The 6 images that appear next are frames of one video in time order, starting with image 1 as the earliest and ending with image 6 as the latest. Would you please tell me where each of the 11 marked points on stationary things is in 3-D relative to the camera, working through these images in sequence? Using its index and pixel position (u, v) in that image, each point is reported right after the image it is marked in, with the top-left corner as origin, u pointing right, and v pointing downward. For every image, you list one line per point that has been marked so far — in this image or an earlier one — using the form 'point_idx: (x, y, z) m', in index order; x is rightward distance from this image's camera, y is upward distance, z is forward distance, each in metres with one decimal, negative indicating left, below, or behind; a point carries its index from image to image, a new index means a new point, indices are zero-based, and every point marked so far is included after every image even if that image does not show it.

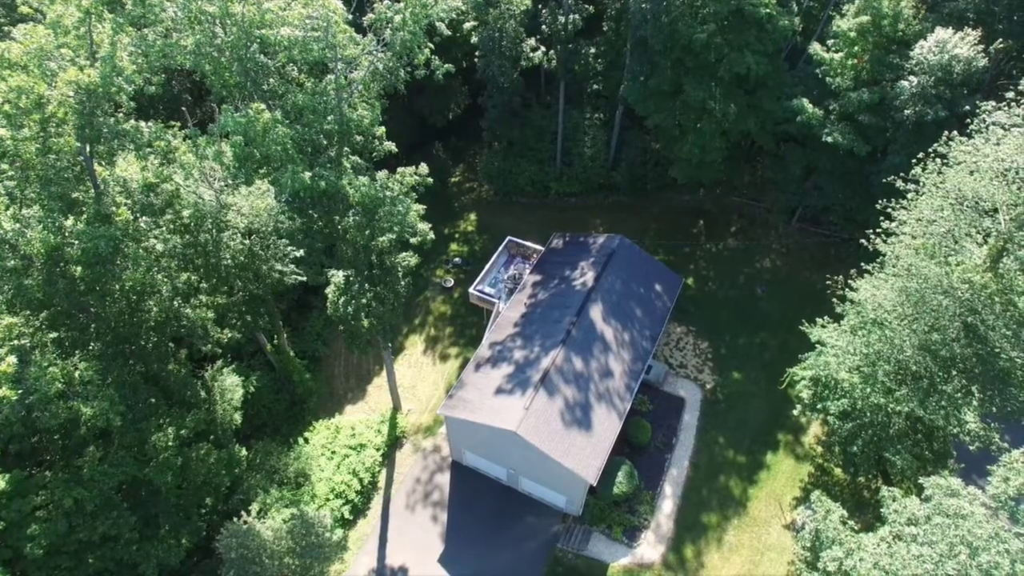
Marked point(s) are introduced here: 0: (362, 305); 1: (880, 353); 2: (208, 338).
0: (-3.6, -0.3, +19.8) m
1: (+8.5, -1.5, +18.7) m
2: (-7.4, -1.1, +19.5) m
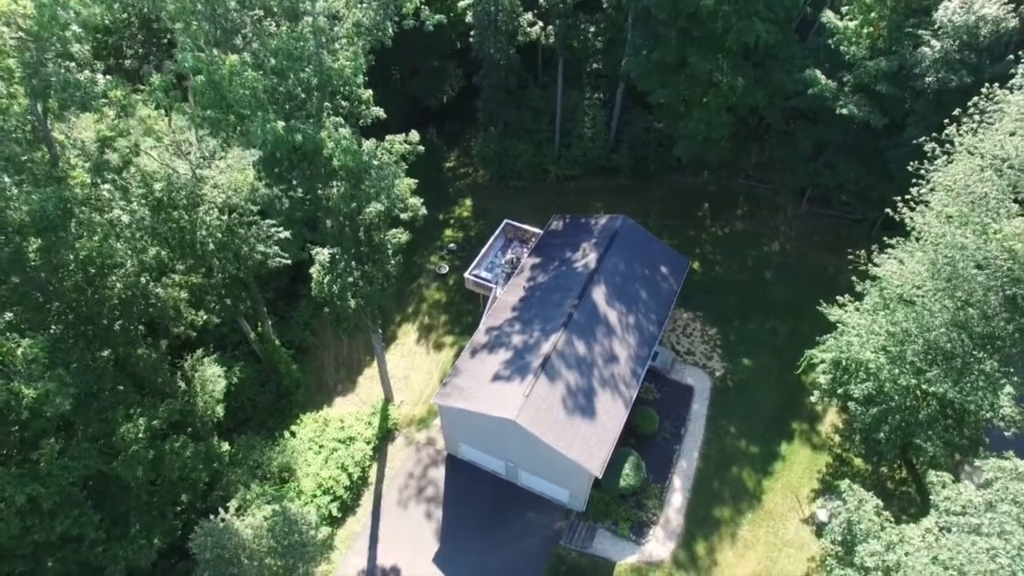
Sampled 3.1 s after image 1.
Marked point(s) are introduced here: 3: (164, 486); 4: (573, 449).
0: (-3.7, +0.2, +18.3) m
1: (+8.4, -0.9, +17.3) m
2: (-7.4, -0.7, +18.1) m
3: (-7.9, -4.6, +18.6) m
4: (+1.5, -3.8, +19.1) m
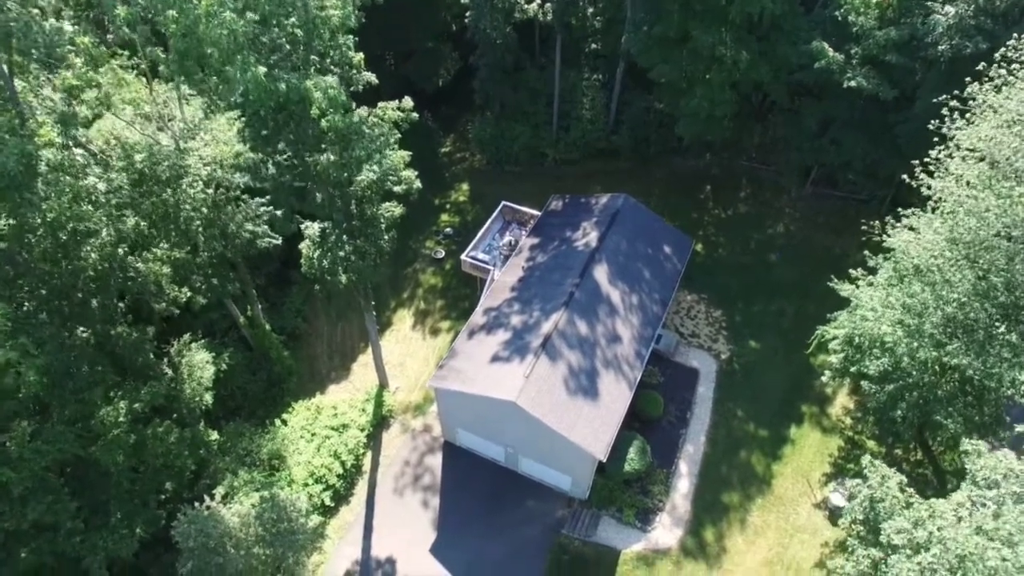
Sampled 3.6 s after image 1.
0: (-3.7, +0.7, +17.5) m
1: (+8.4, -0.3, +16.5) m
2: (-7.4, -0.2, +17.2) m
3: (-7.9, -4.1, +17.7) m
4: (+1.4, -3.2, +18.3) m
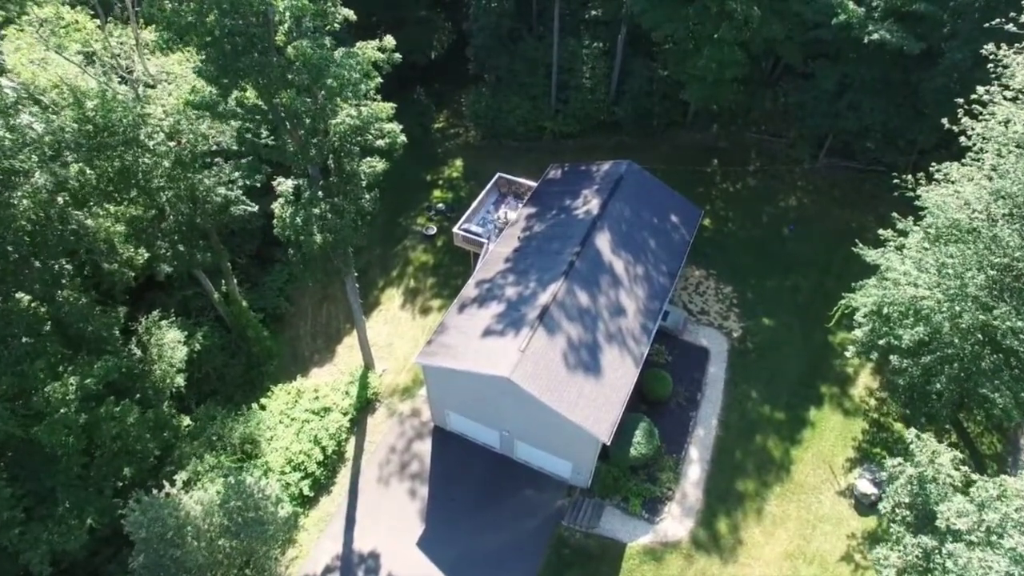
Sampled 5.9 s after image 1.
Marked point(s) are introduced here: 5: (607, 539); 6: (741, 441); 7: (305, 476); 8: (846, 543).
0: (-3.8, +1.4, +15.7) m
1: (+8.3, +0.4, +14.8) m
2: (-7.6, +0.5, +15.5) m
3: (-8.0, -3.4, +16.0) m
4: (+1.3, -2.5, +16.5) m
5: (+2.1, -5.5, +18.0) m
6: (+5.5, -3.7, +19.6) m
7: (-4.9, -4.4, +19.3) m
8: (+7.2, -5.5, +17.5) m
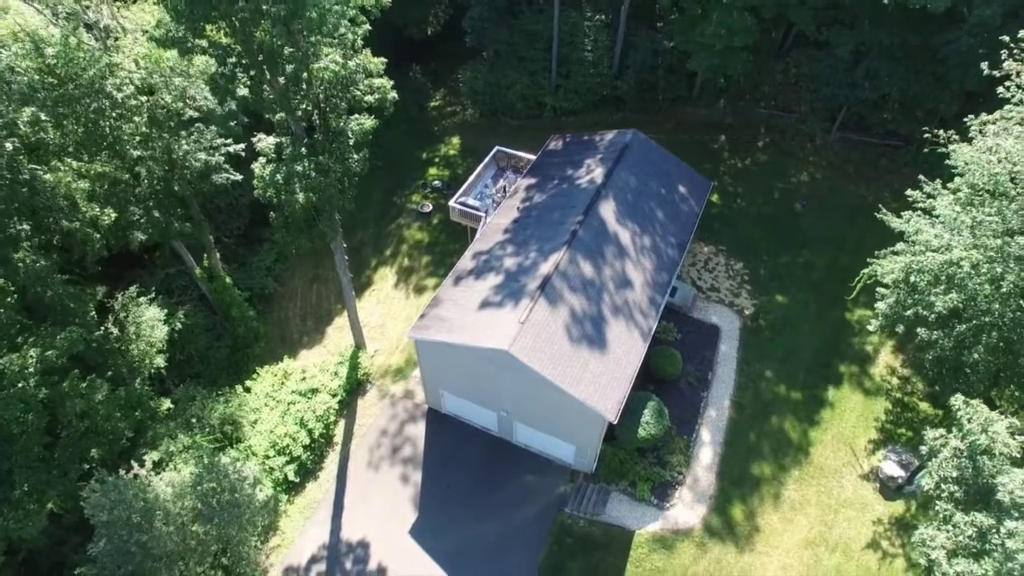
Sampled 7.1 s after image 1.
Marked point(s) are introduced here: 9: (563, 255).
0: (-3.8, +2.0, +14.5) m
1: (+8.3, +1.1, +13.5) m
2: (-7.6, +1.2, +14.2) m
3: (-8.1, -2.7, +14.7) m
4: (+1.3, -1.9, +15.3) m
5: (+2.1, -4.9, +16.7) m
6: (+5.5, -3.0, +18.4) m
7: (-4.9, -3.8, +18.0) m
8: (+7.2, -4.9, +16.3) m
9: (+1.1, +0.7, +17.2) m
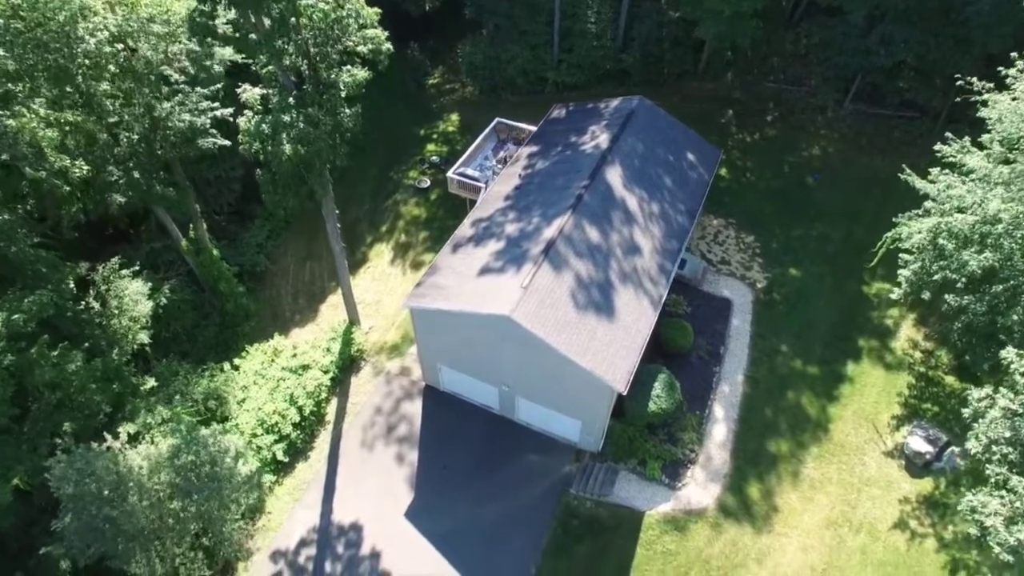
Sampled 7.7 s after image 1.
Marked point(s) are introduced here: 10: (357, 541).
0: (-3.8, +2.7, +13.5) m
1: (+8.3, +1.8, +12.5) m
2: (-7.5, +1.8, +13.2) m
3: (-8.0, -2.1, +13.7) m
4: (+1.4, -1.2, +14.3) m
5: (+2.1, -4.2, +15.7) m
6: (+5.5, -2.4, +17.4) m
7: (-4.9, -3.1, +17.0) m
8: (+7.2, -4.2, +15.3) m
9: (+1.1, +1.4, +16.2) m
10: (-3.0, -4.9, +15.7) m
